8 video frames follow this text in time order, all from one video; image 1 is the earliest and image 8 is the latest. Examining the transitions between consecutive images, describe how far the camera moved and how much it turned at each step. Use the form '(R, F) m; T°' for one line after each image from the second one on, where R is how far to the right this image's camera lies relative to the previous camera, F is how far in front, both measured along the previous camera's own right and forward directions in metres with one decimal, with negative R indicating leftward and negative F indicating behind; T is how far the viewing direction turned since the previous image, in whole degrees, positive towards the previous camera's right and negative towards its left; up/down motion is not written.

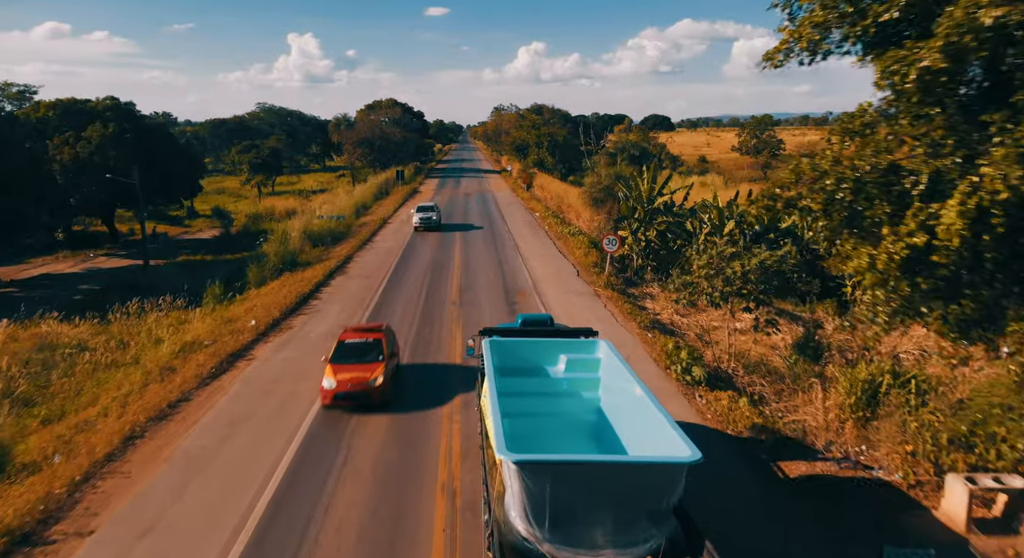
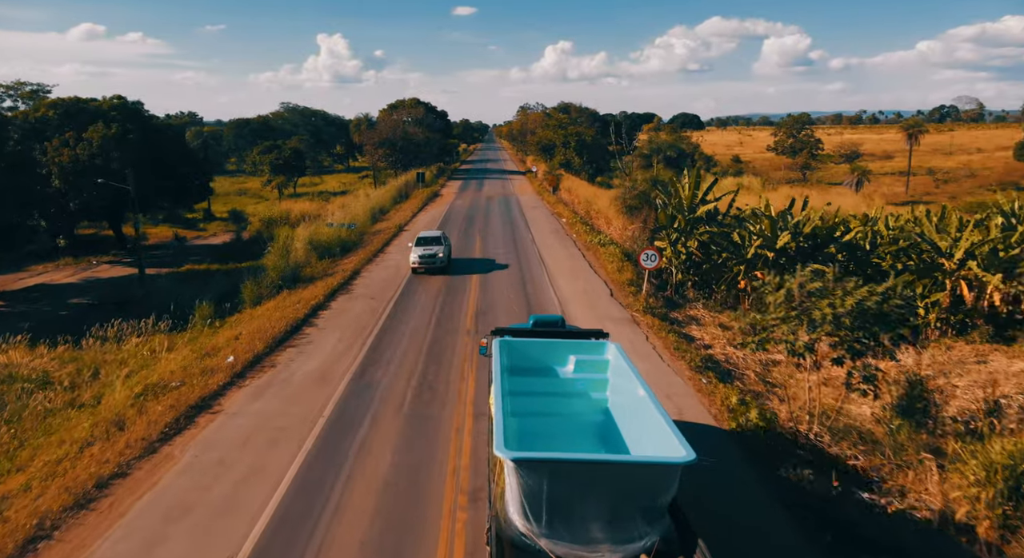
(0.0, +2.6) m; -2°
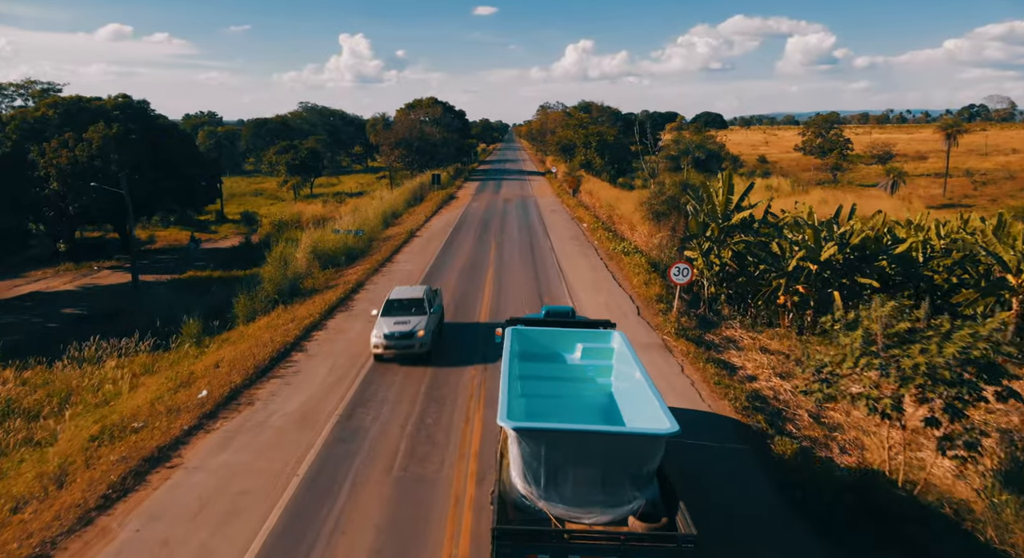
(+0.1, +1.8) m; -2°
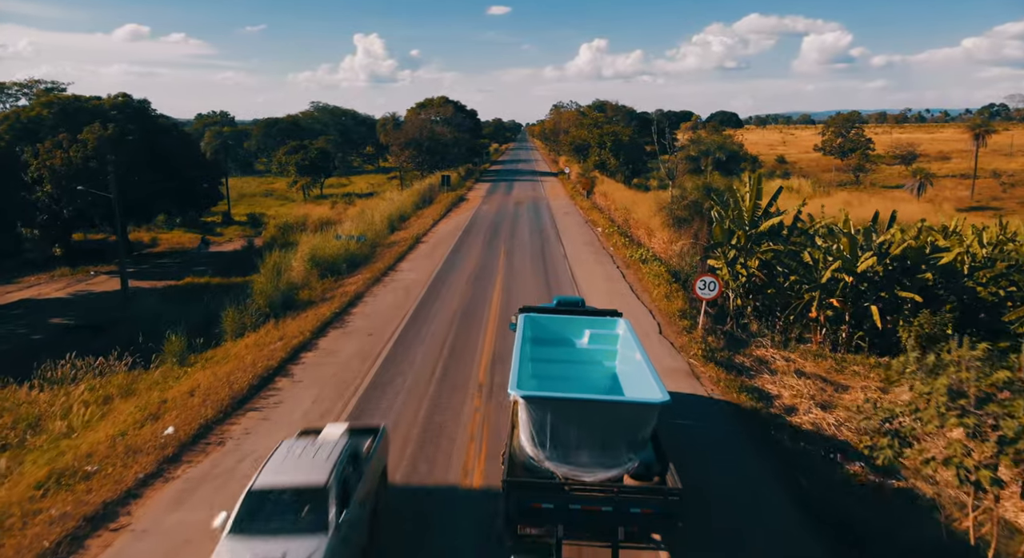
(+0.1, +1.5) m; -1°
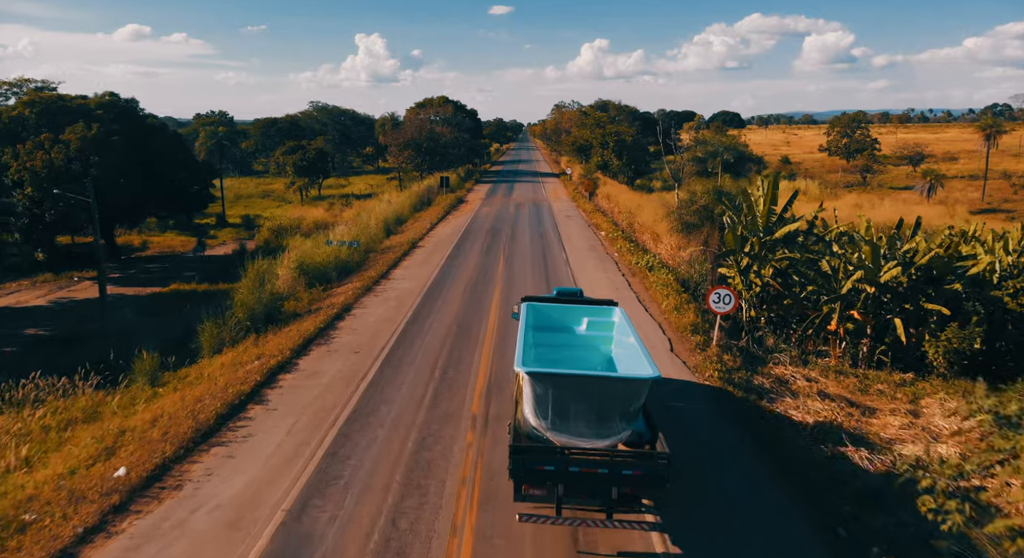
(+0.1, +1.2) m; 0°
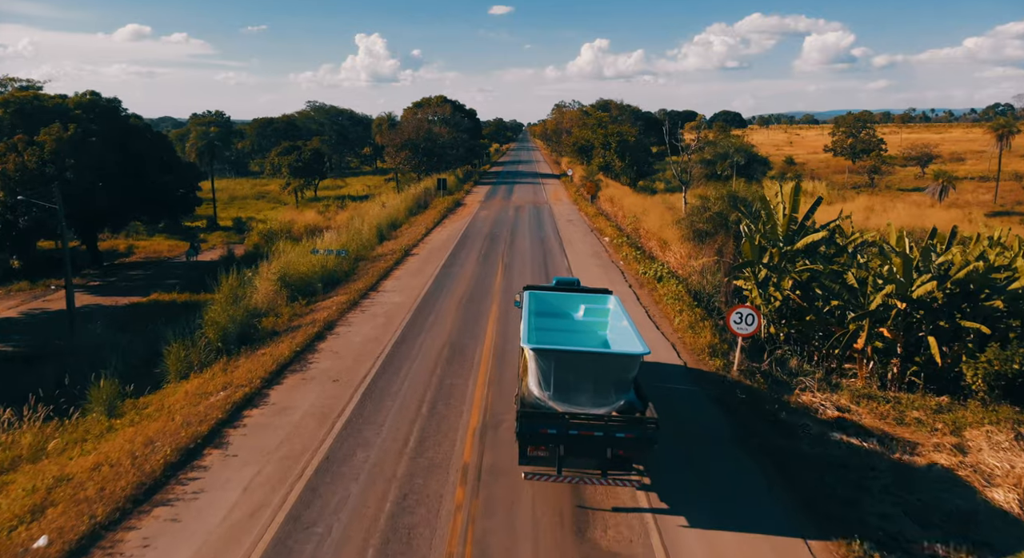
(0.0, +1.5) m; 0°
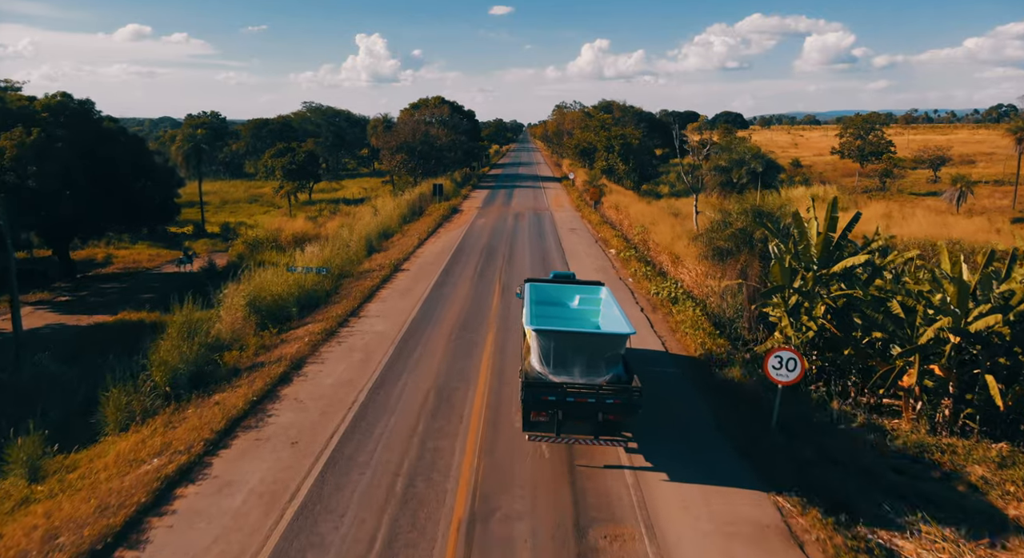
(+0.1, +2.1) m; 0°
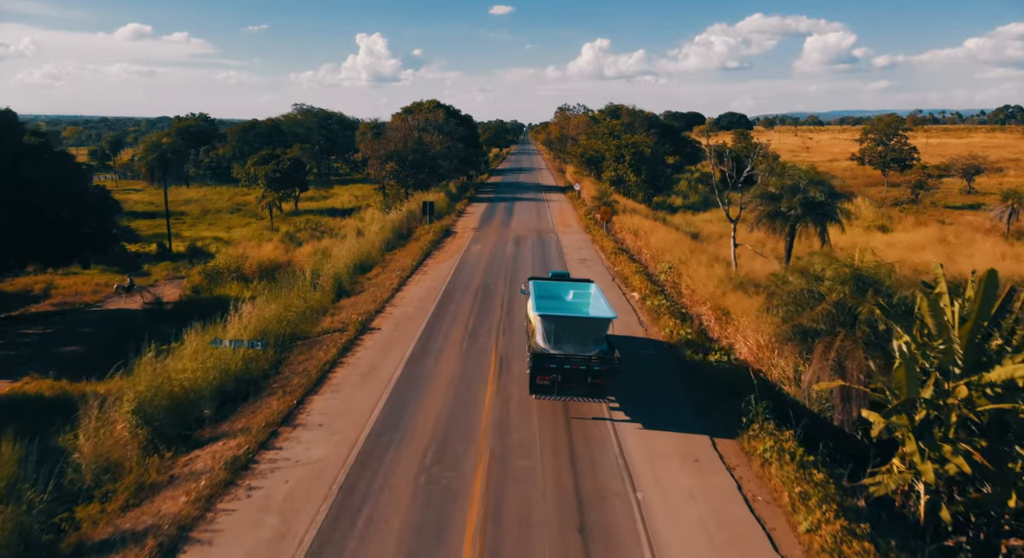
(0.0, +5.0) m; 0°
